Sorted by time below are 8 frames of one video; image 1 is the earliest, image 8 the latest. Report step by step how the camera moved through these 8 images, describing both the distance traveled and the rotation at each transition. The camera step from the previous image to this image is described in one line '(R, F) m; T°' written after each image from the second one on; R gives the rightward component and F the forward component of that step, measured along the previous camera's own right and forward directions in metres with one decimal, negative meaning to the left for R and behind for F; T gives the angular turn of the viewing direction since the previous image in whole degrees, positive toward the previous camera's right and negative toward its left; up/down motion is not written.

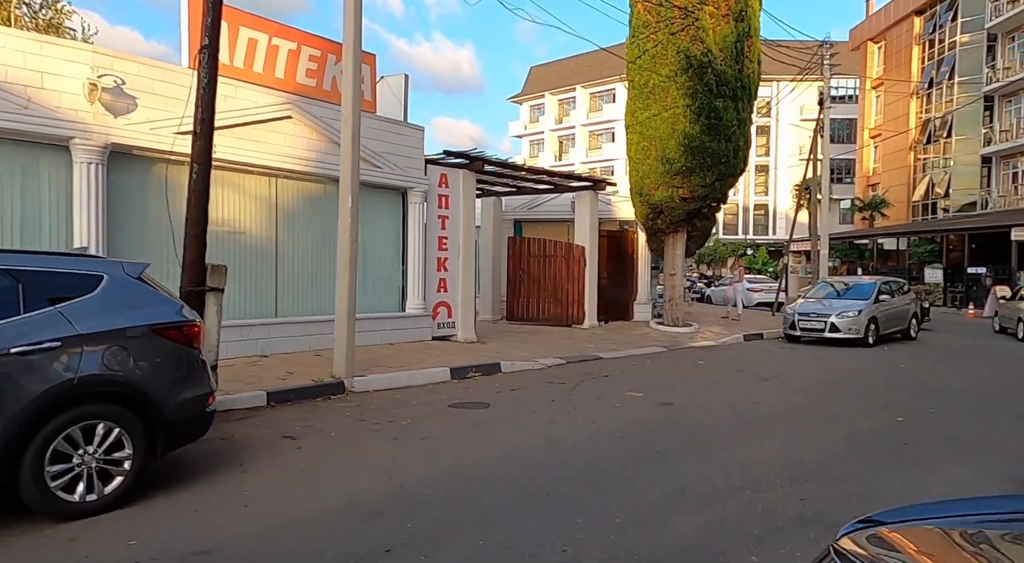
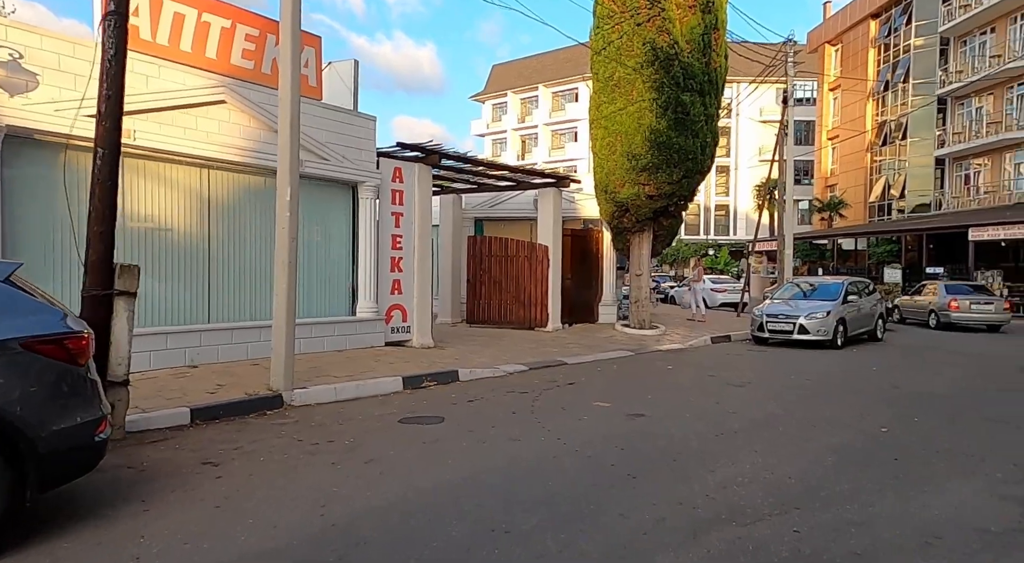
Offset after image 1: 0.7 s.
(+0.1, +0.8) m; +3°
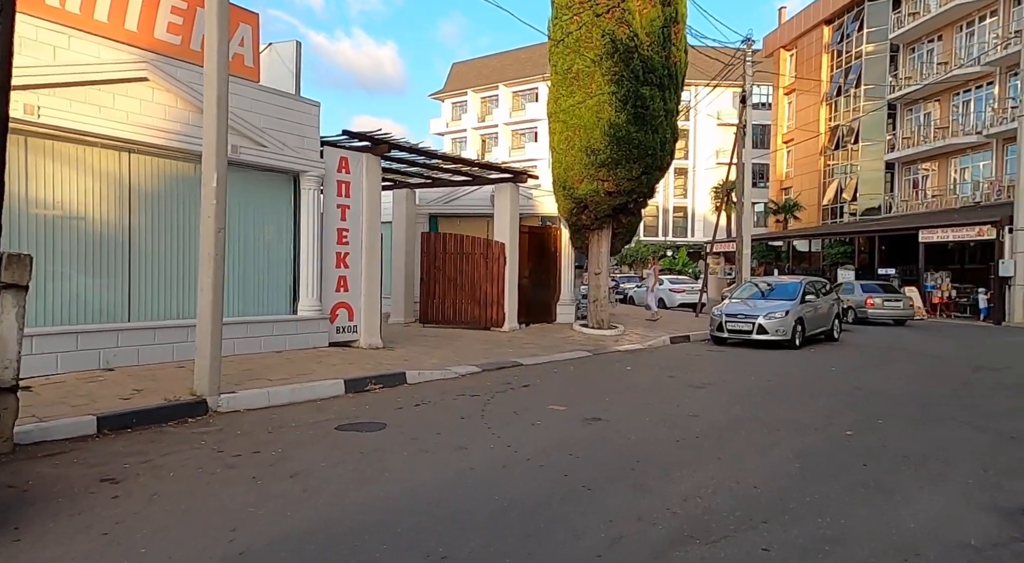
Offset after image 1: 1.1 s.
(+0.1, +0.6) m; +3°
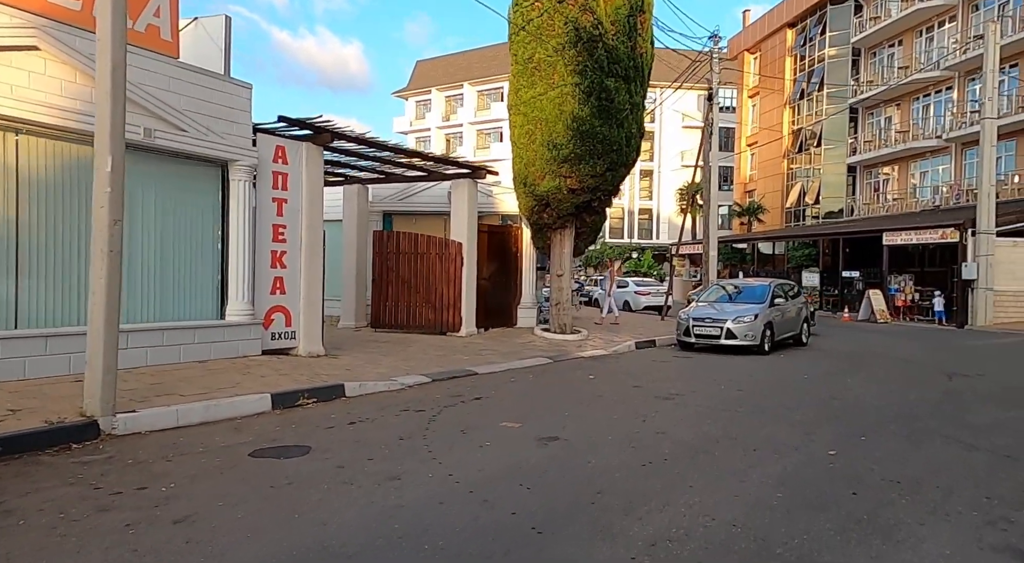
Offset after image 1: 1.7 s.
(+0.2, +0.9) m; +3°
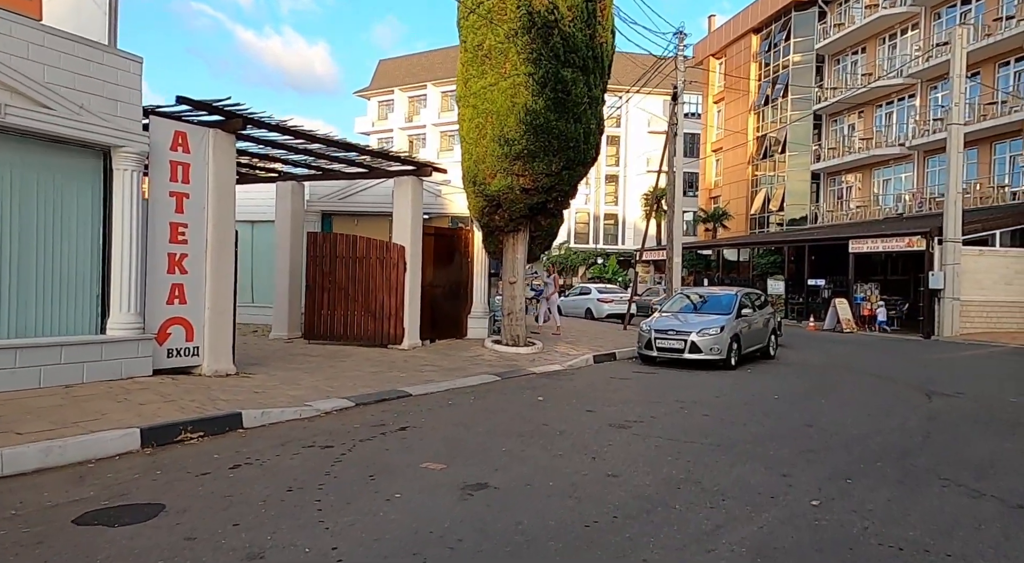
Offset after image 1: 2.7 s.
(+0.4, +1.3) m; +3°
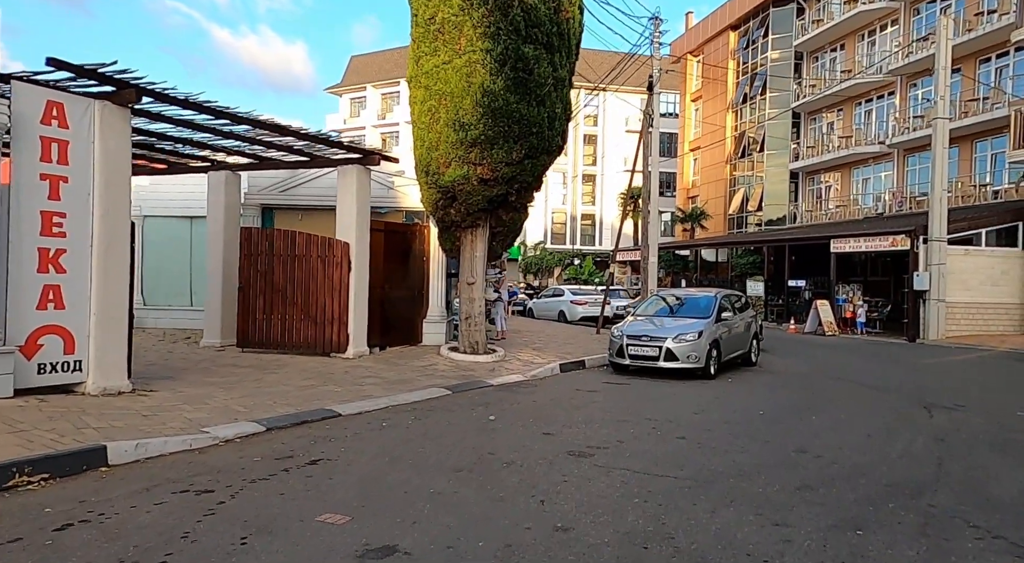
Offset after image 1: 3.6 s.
(+0.4, +1.4) m; +2°
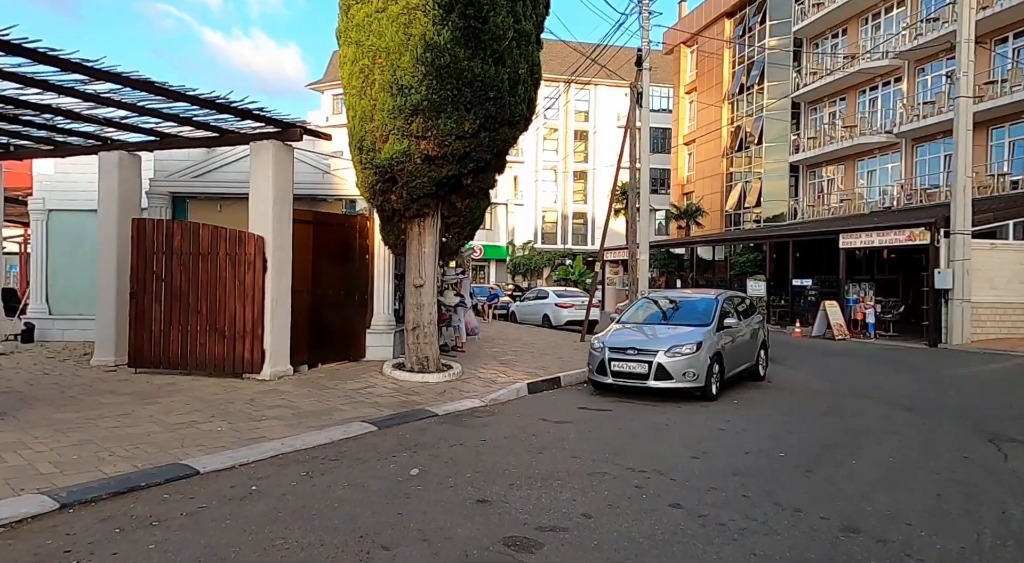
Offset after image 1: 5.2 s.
(+0.6, +2.4) m; 0°
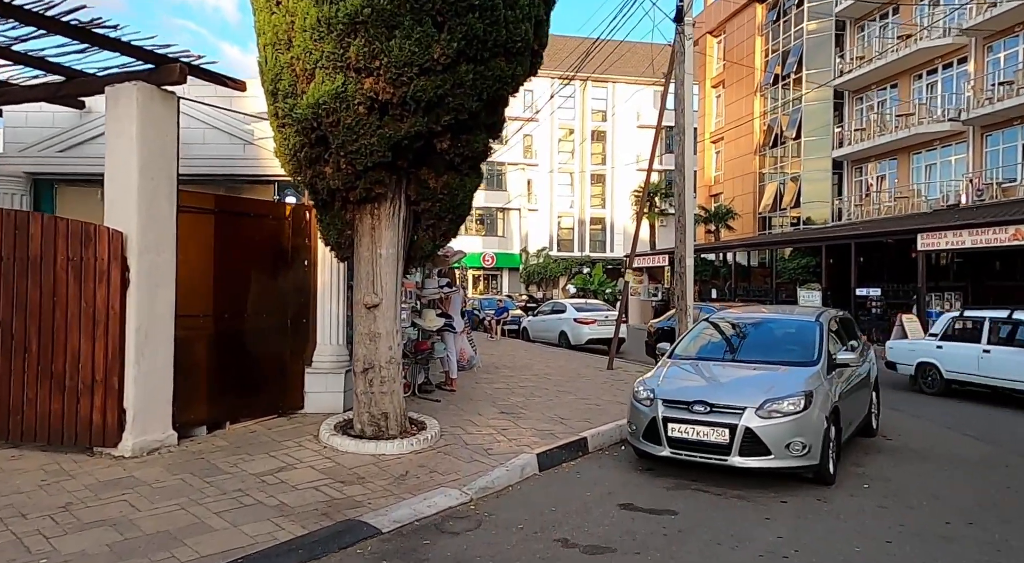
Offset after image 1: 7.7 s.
(+0.1, +3.8) m; -1°
